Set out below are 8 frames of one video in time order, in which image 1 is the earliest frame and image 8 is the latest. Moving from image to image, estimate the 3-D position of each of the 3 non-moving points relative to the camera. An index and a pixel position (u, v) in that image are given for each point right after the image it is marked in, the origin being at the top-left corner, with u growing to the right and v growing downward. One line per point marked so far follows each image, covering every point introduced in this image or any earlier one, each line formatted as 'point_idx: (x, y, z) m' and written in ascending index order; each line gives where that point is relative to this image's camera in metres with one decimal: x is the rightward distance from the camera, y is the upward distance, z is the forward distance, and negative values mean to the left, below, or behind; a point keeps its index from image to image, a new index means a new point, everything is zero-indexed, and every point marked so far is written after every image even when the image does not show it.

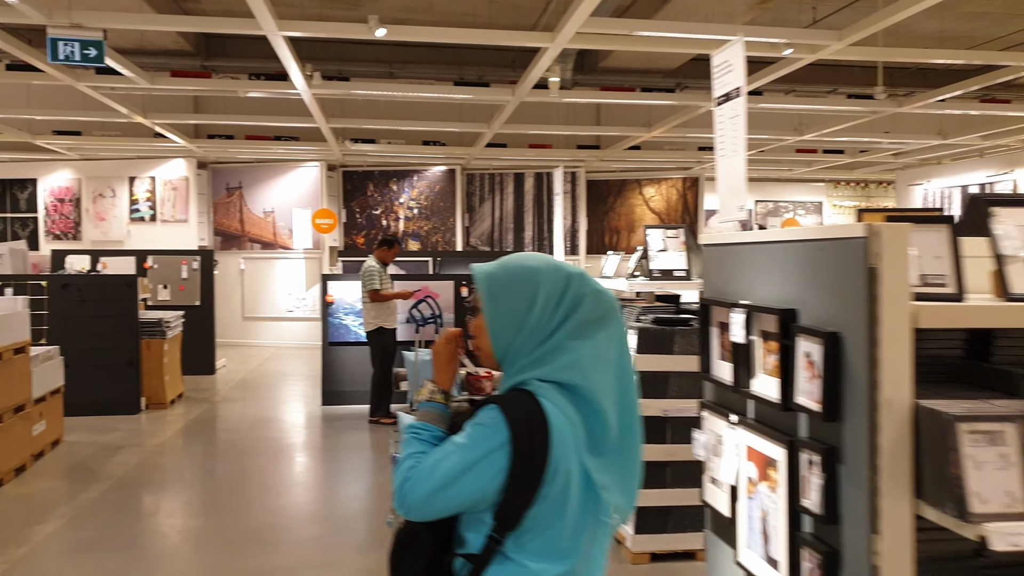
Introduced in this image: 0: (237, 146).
0: (-3.5, +1.8, +9.8) m
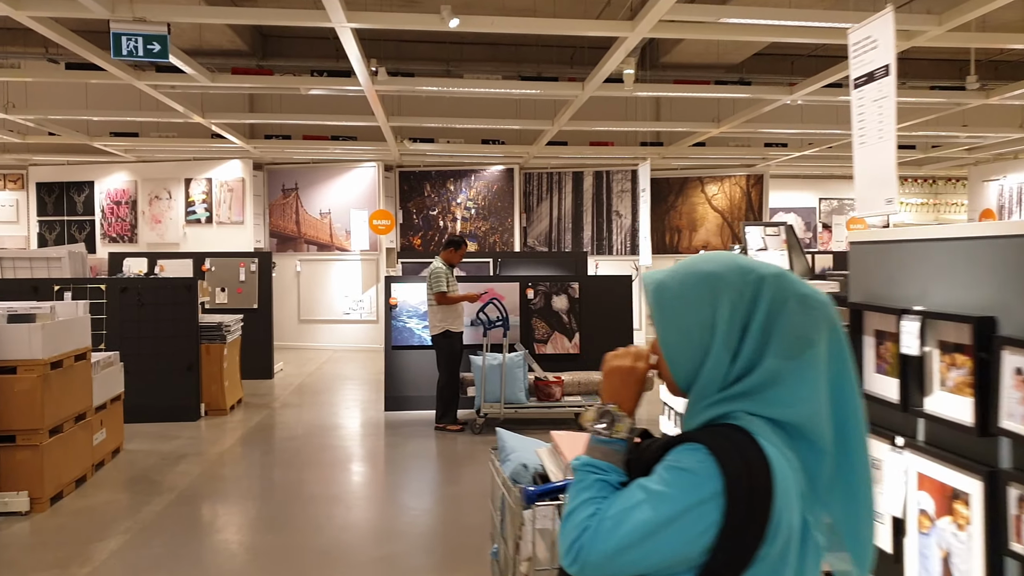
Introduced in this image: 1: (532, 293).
0: (-2.7, +1.8, +9.7) m
1: (+0.2, -0.1, +7.0) m
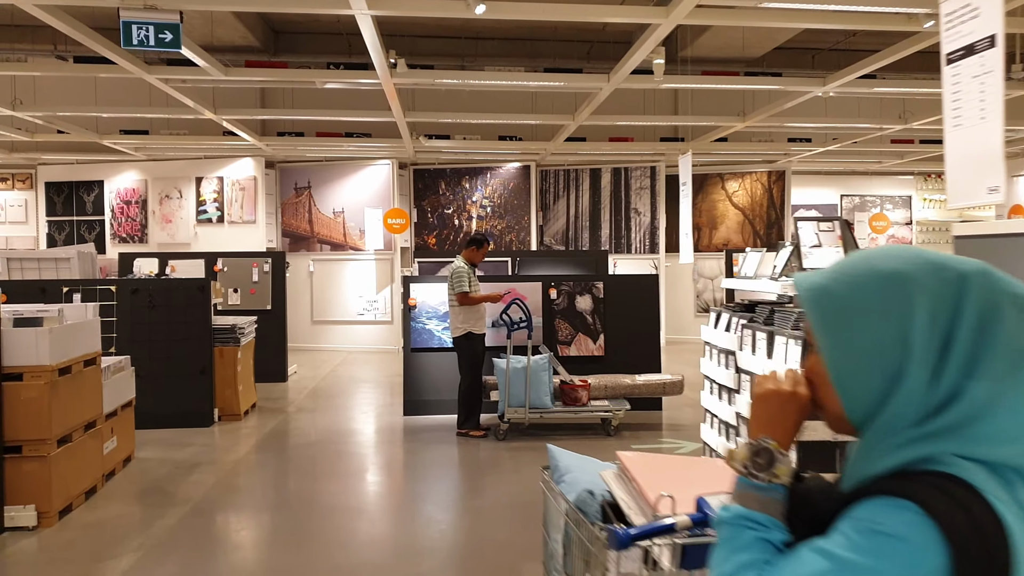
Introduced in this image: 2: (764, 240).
0: (-2.5, +1.8, +9.5) m
1: (+0.4, -0.1, +6.8) m
2: (+3.8, +0.7, +11.7) m
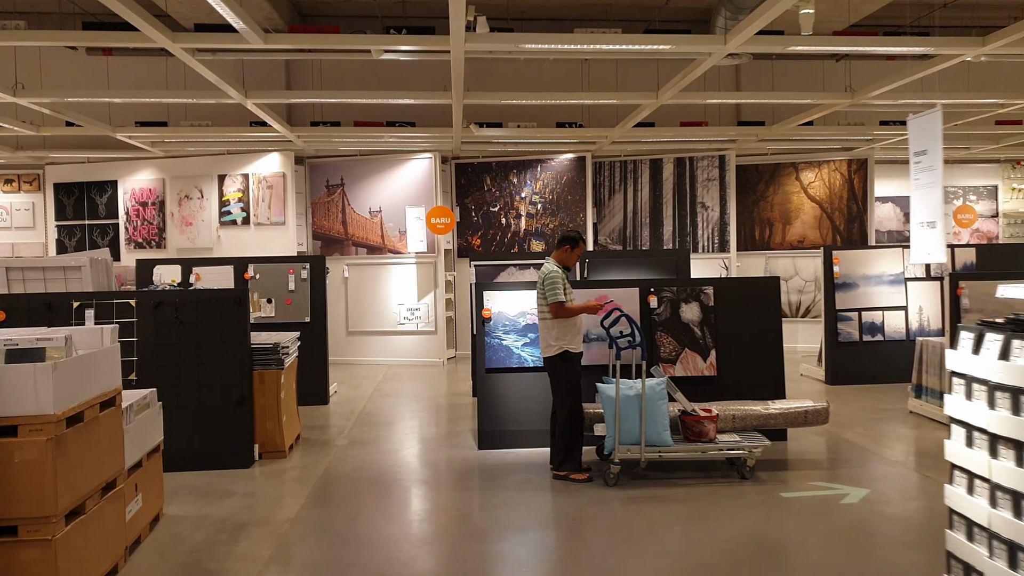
0: (-1.8, +1.7, +8.4) m
1: (+1.1, -0.1, +5.7) m
2: (+4.5, +0.7, +10.6) m
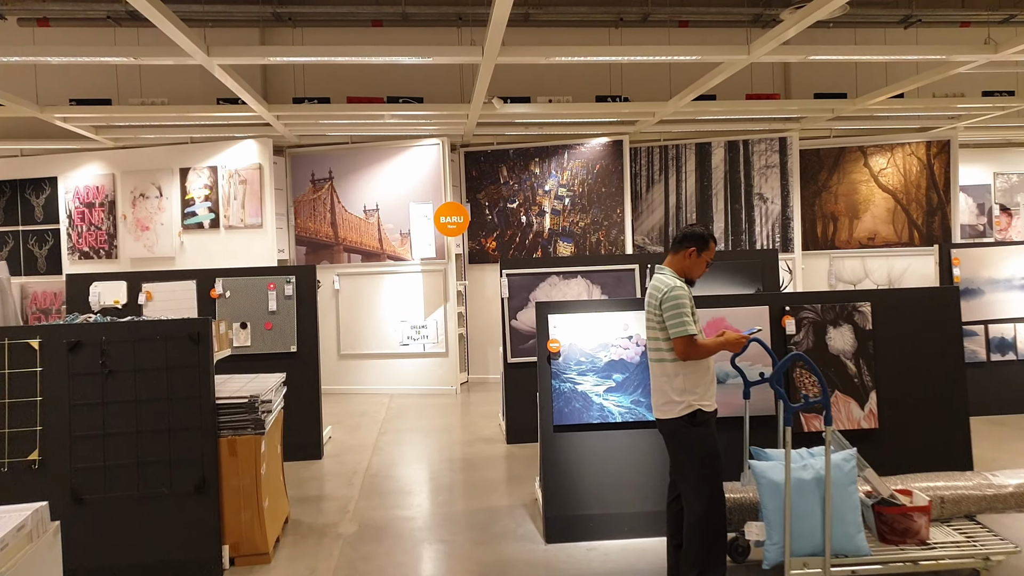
0: (-1.5, +1.5, +6.7) m
1: (+1.5, -0.2, +4.0) m
2: (+4.8, +0.7, +9.0) m
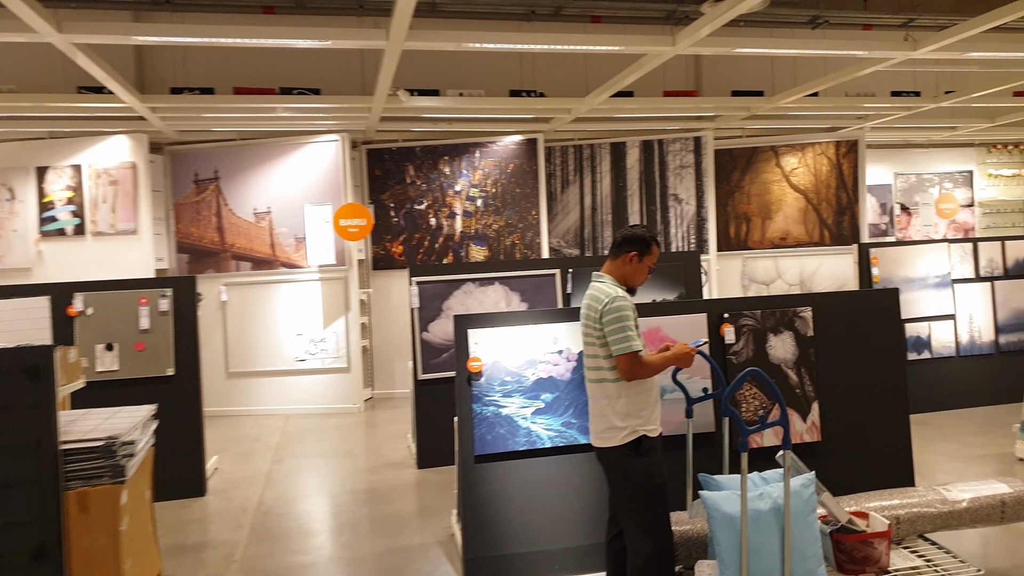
0: (-2.2, +1.4, +6.0) m
1: (+1.1, -0.2, +3.7) m
2: (+3.7, +0.7, +9.0) m
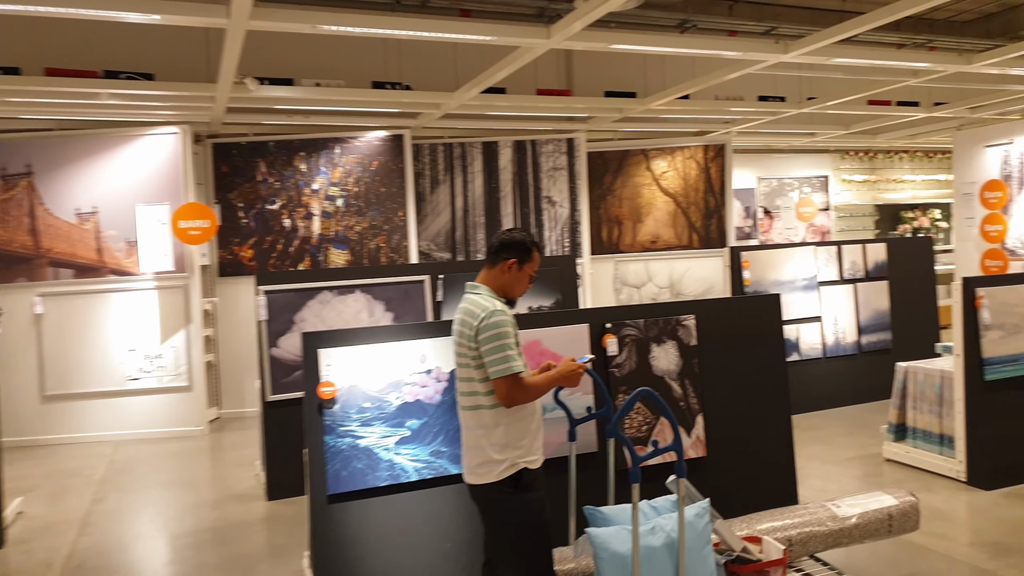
0: (-3.2, +1.3, +5.1) m
1: (+0.5, -0.3, +3.4) m
2: (+2.2, +0.6, +9.1) m
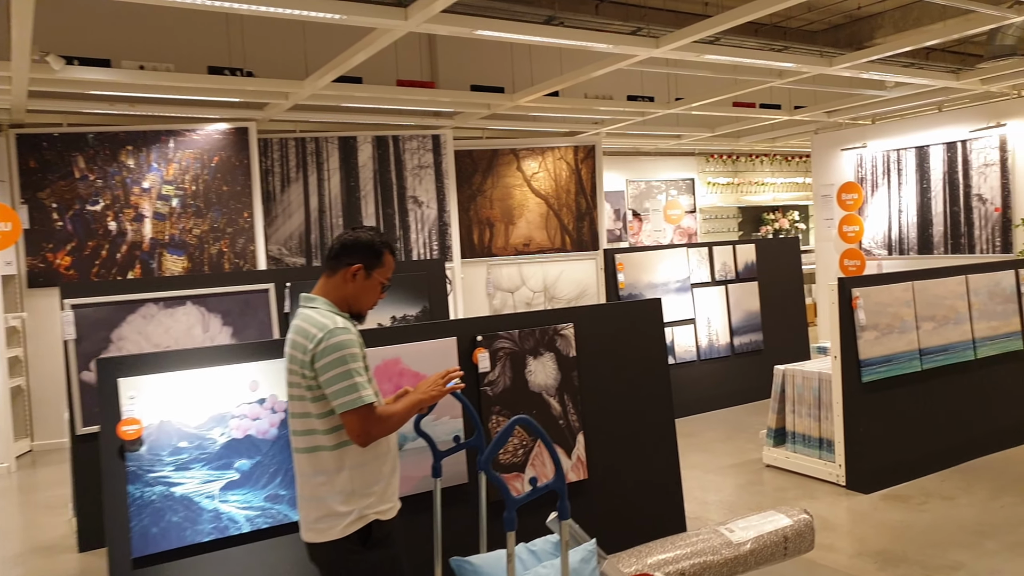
0: (-4.0, +1.2, +4.1) m
1: (-0.1, -0.3, +3.0) m
2: (+0.7, +0.6, +8.9) m
